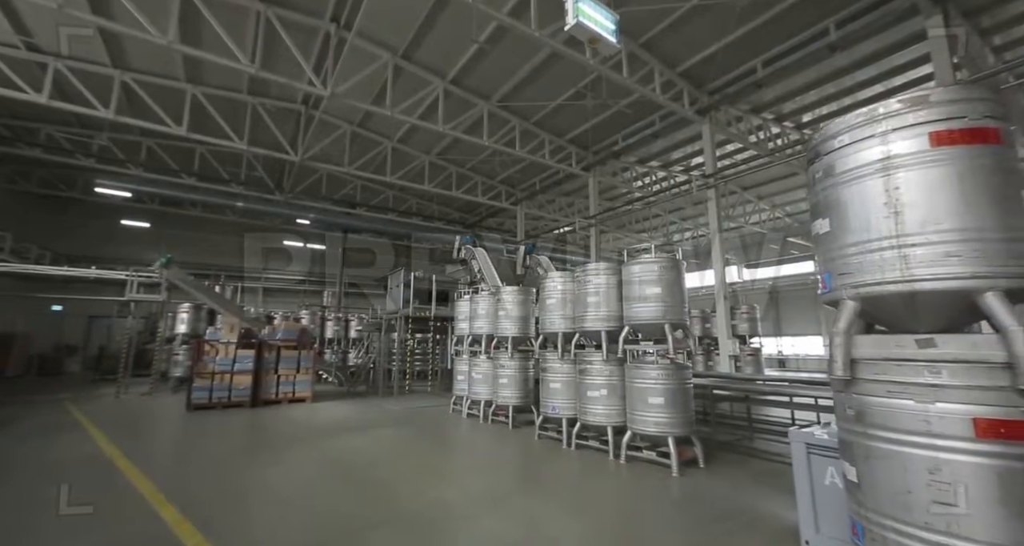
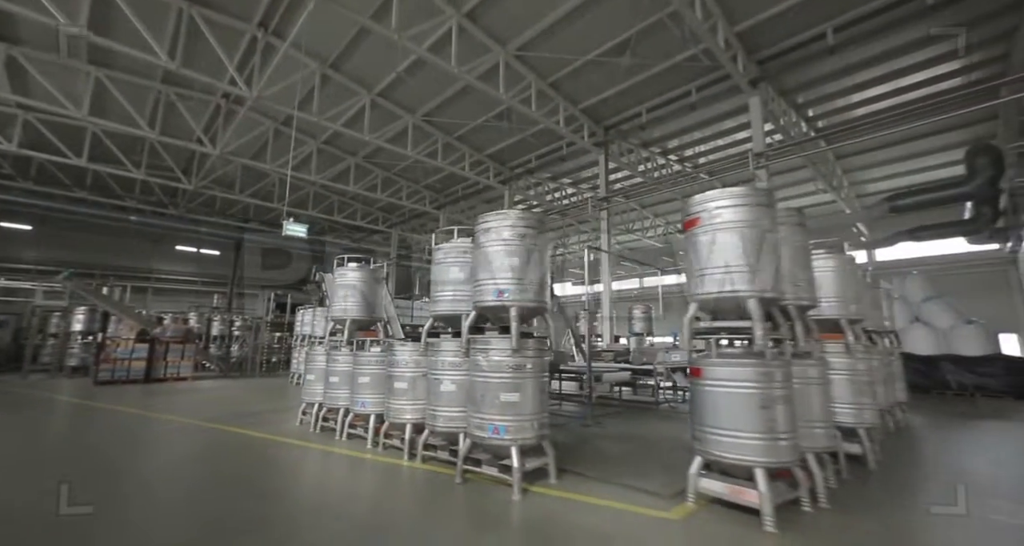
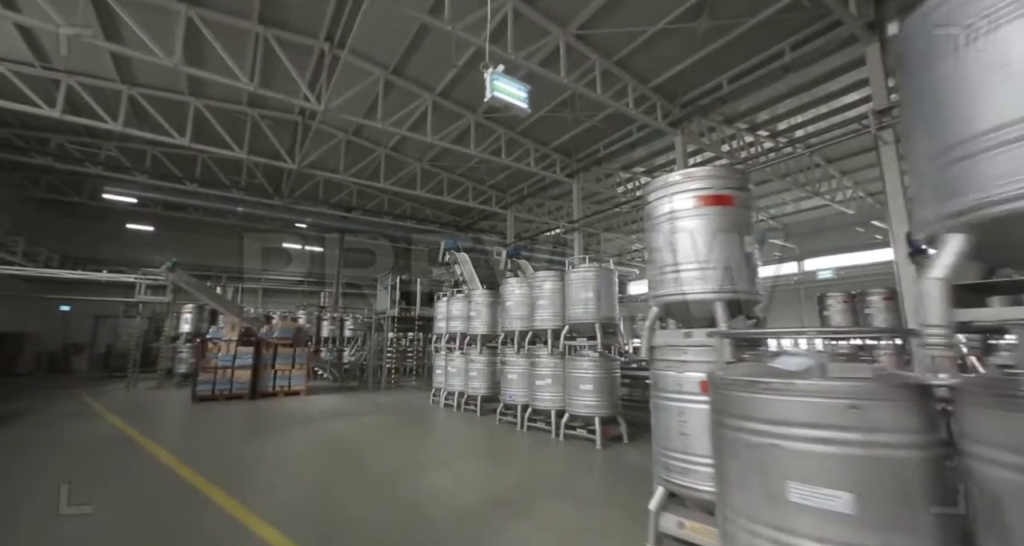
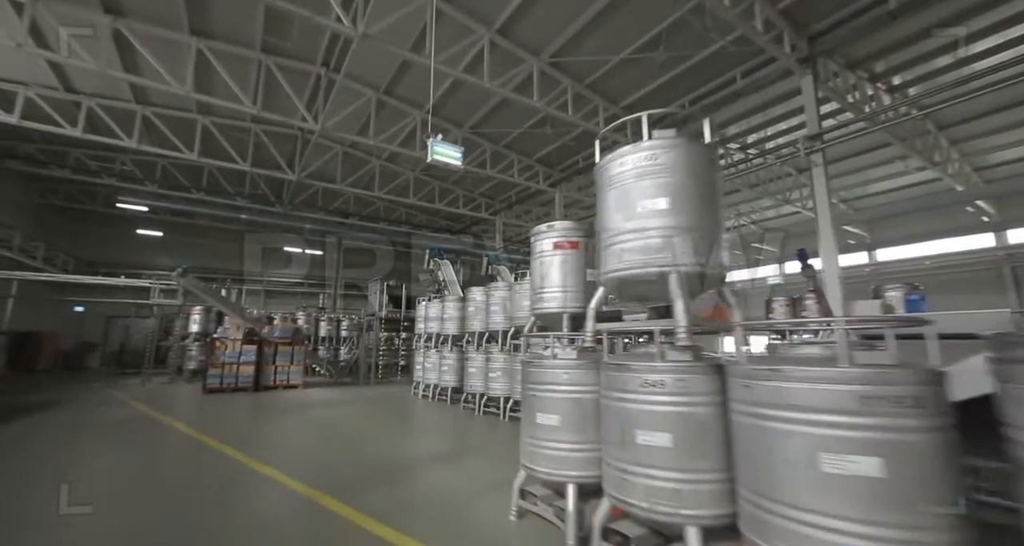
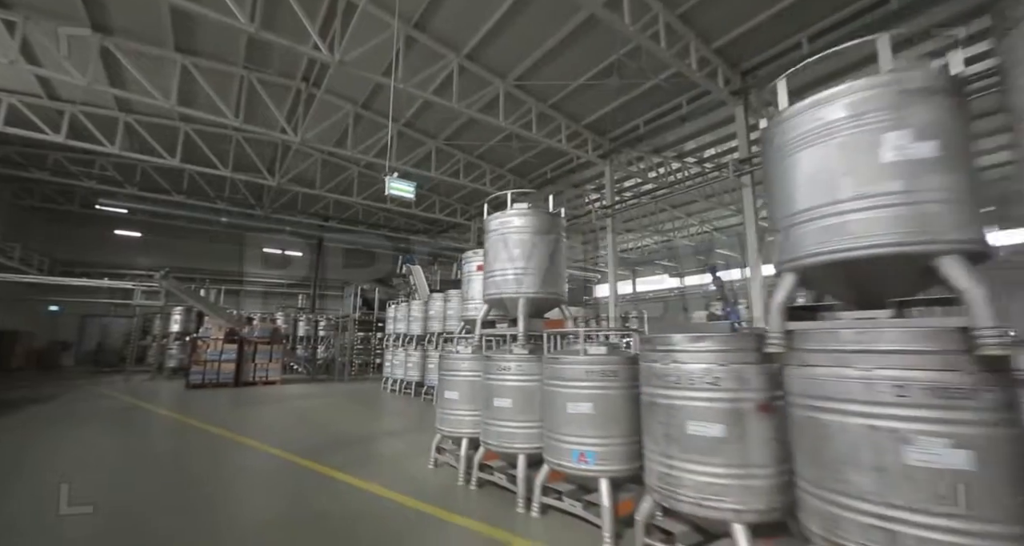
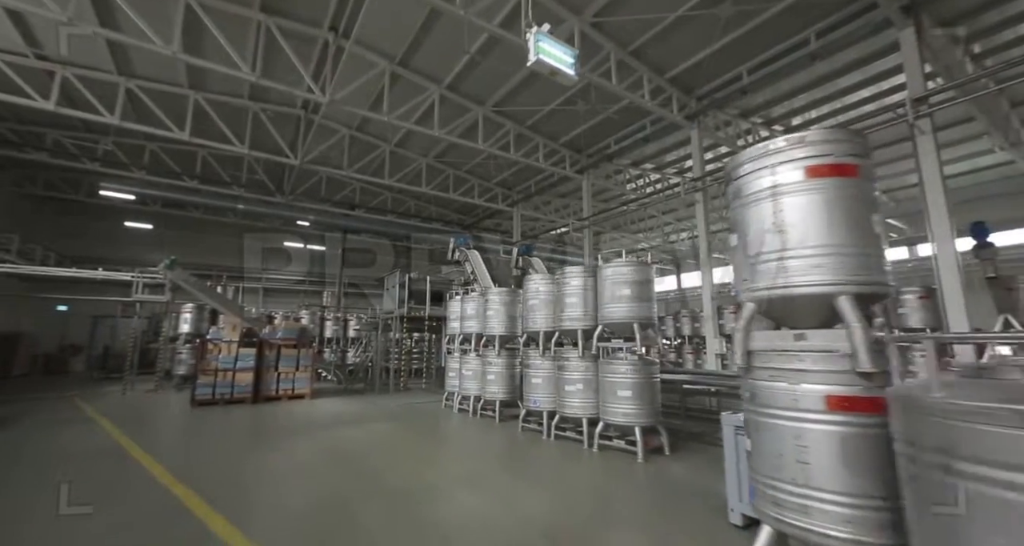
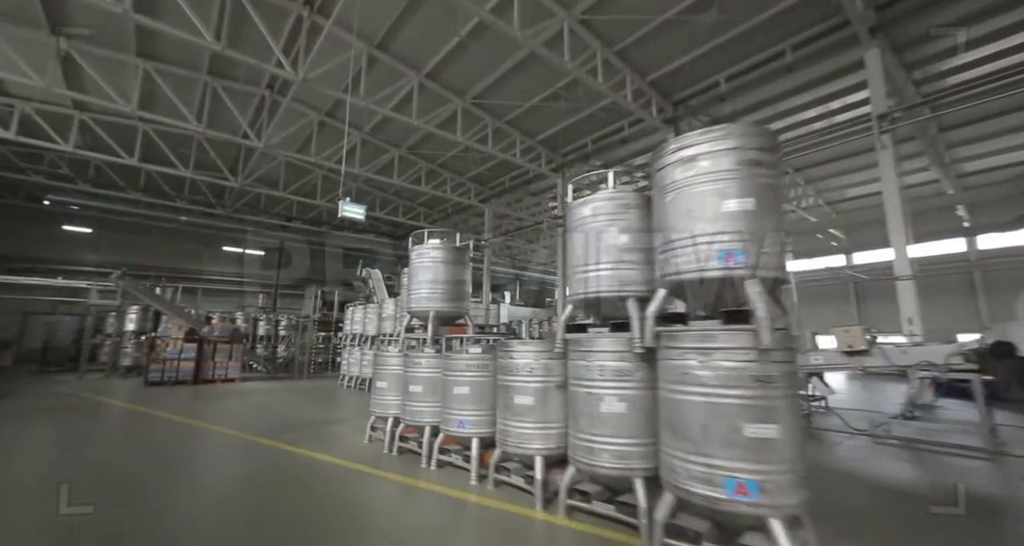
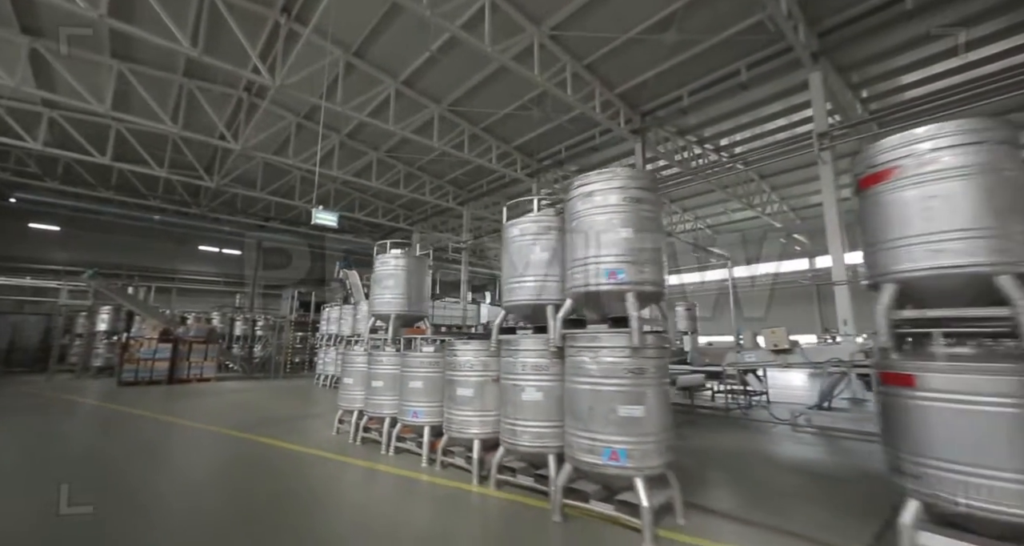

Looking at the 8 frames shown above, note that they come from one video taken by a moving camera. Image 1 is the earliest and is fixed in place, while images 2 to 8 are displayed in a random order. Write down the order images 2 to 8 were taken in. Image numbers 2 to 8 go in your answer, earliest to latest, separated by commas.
6, 3, 4, 5, 7, 8, 2
